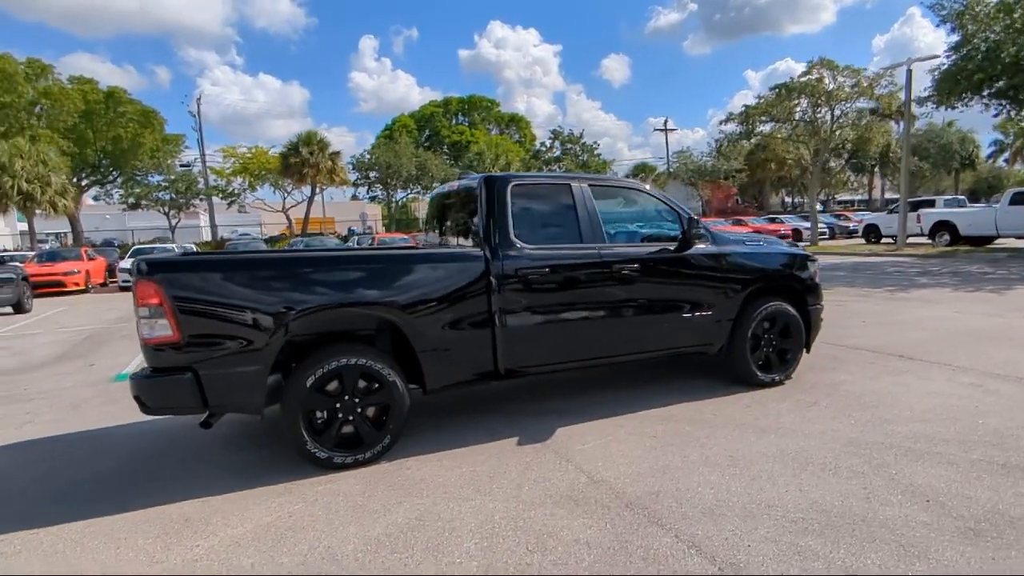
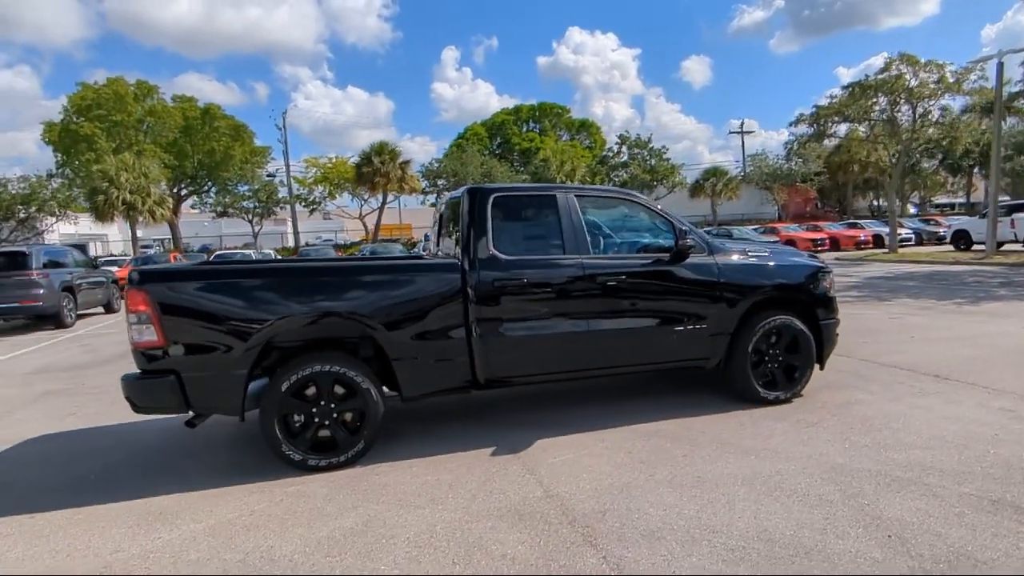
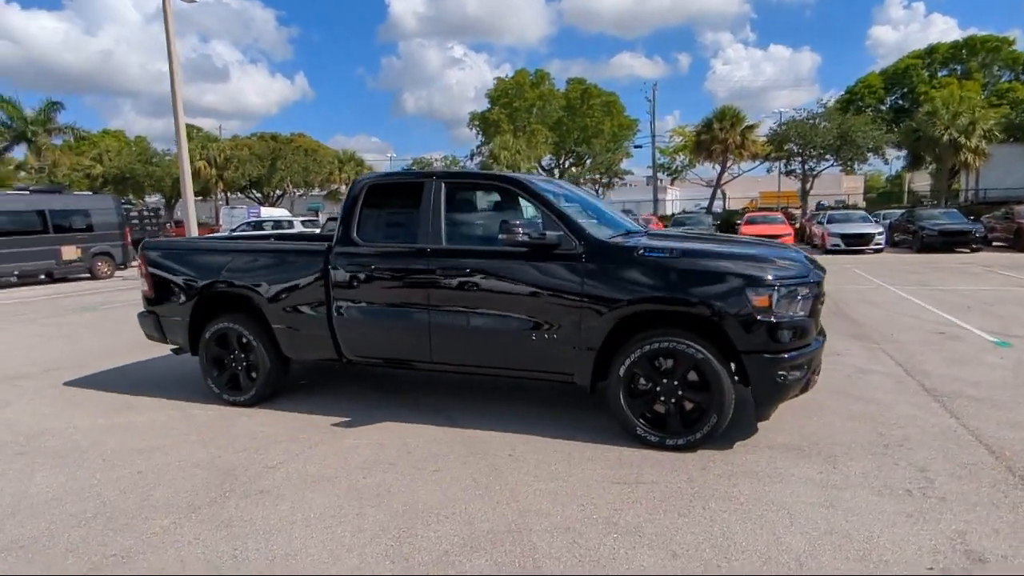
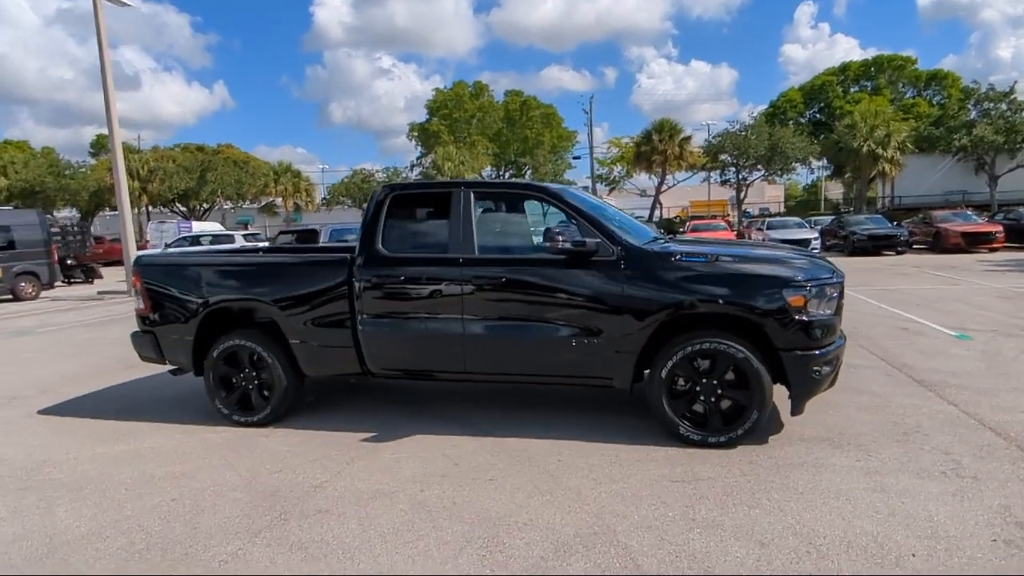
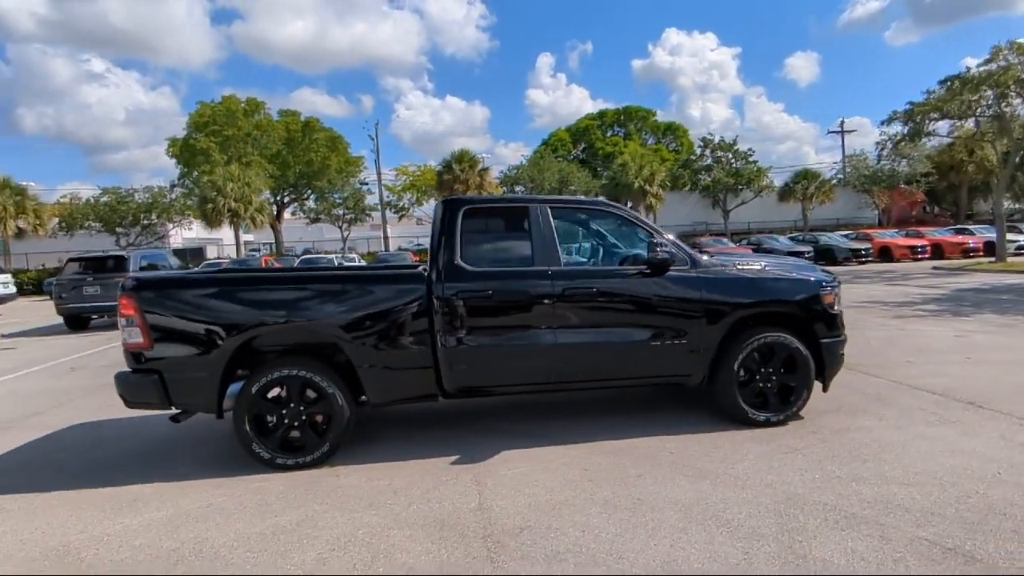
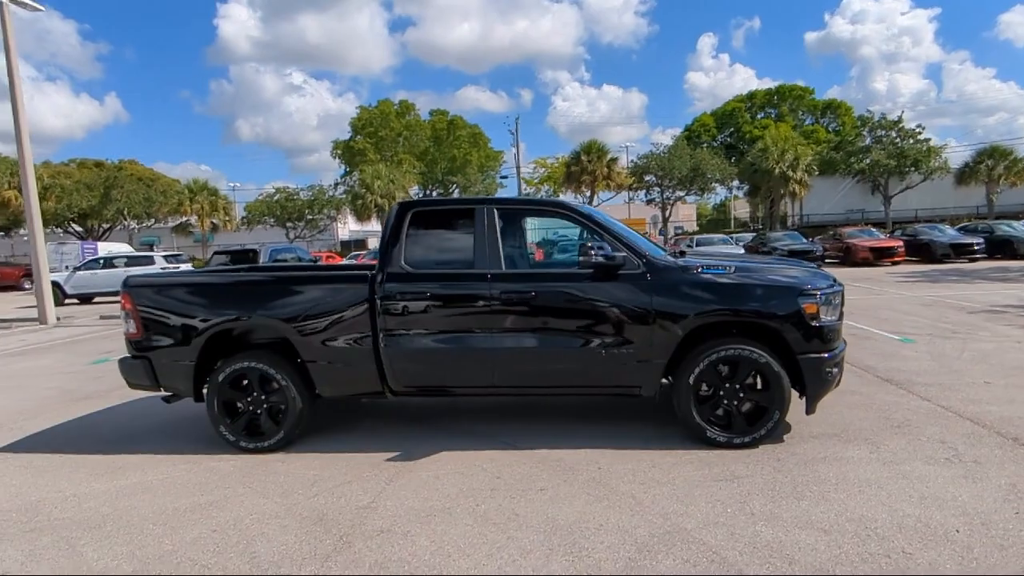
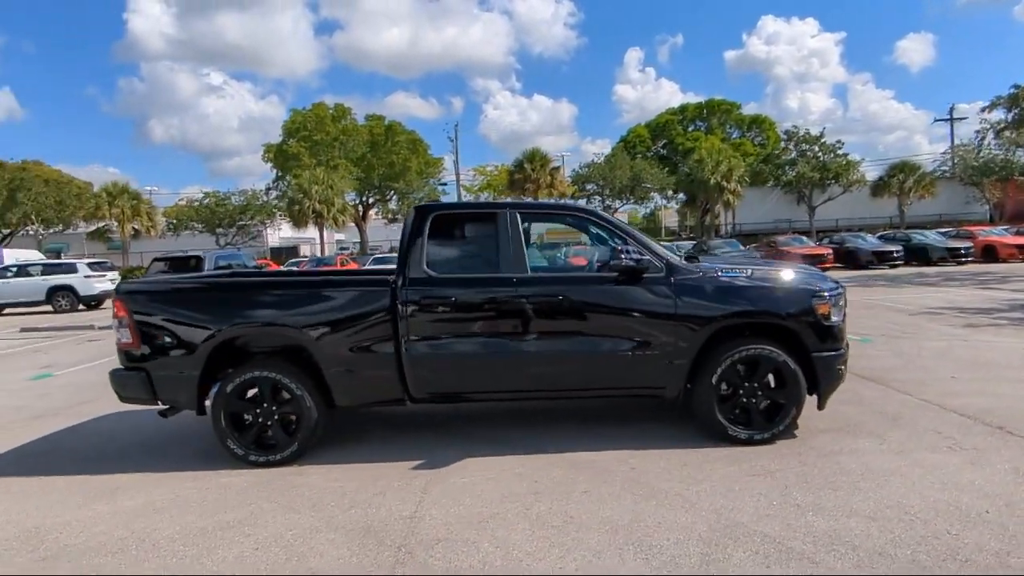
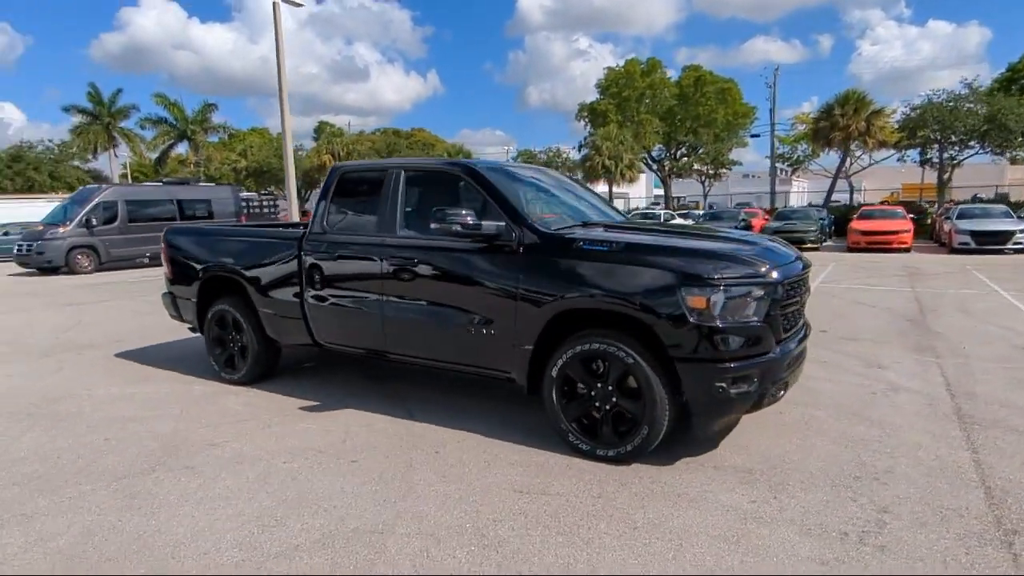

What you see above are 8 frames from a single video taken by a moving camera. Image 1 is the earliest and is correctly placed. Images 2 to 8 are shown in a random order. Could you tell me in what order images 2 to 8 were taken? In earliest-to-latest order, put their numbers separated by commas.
2, 5, 7, 6, 4, 3, 8
